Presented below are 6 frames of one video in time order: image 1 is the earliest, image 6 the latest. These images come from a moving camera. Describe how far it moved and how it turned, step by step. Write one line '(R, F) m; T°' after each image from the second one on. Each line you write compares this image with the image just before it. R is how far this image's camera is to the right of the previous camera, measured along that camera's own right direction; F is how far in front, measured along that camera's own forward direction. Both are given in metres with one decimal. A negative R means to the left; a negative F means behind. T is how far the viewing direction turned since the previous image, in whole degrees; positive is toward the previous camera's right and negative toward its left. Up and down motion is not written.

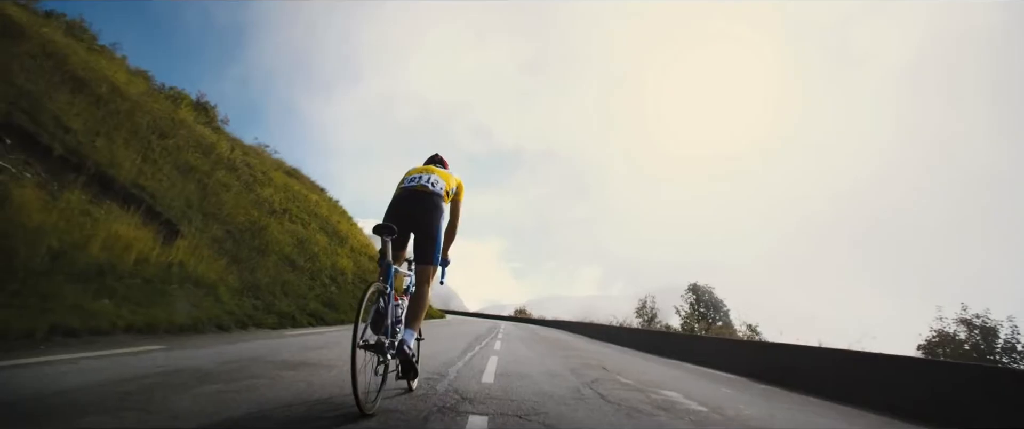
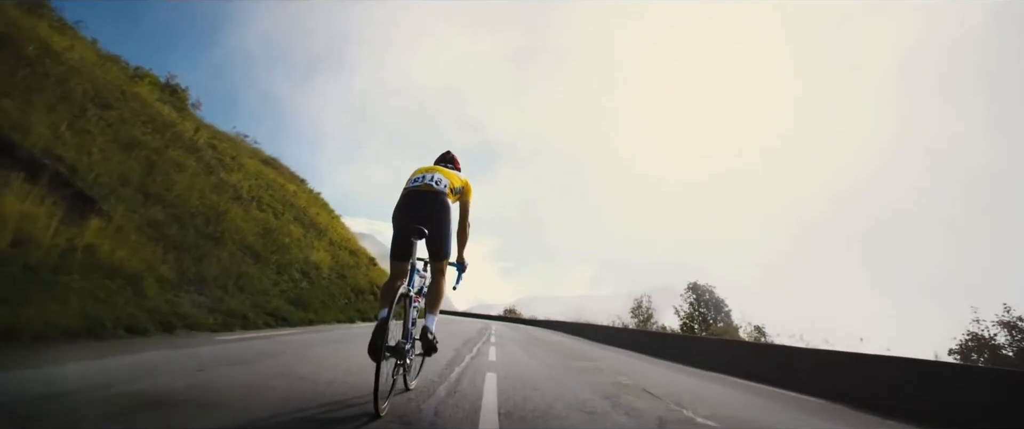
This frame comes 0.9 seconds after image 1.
(-0.1, +1.3) m; +1°
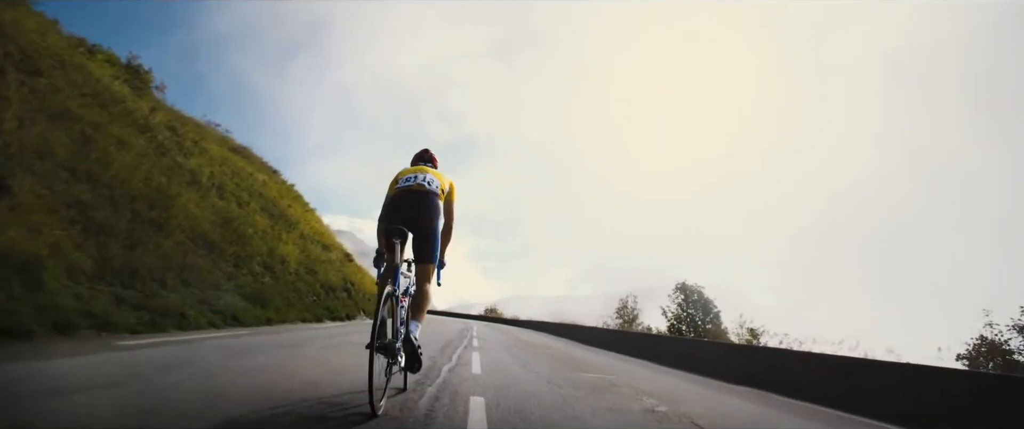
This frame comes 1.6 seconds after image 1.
(-0.1, +1.0) m; +2°
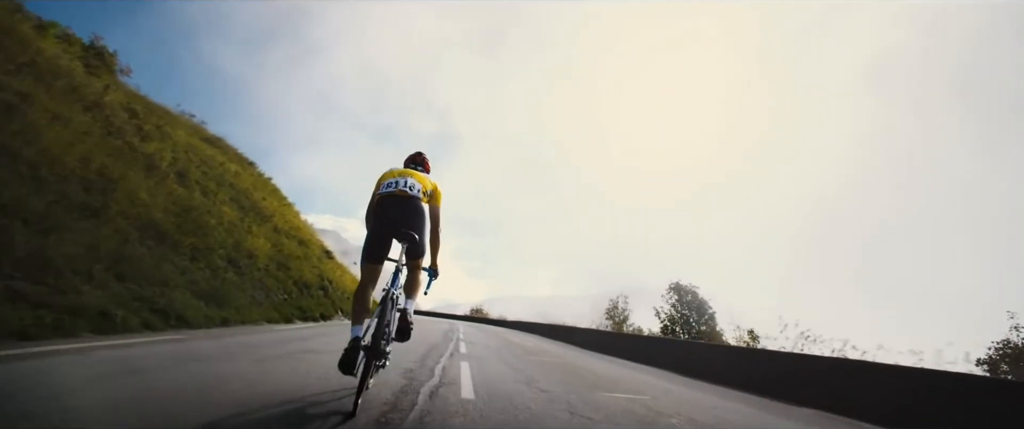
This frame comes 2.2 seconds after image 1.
(-0.1, +1.0) m; +1°
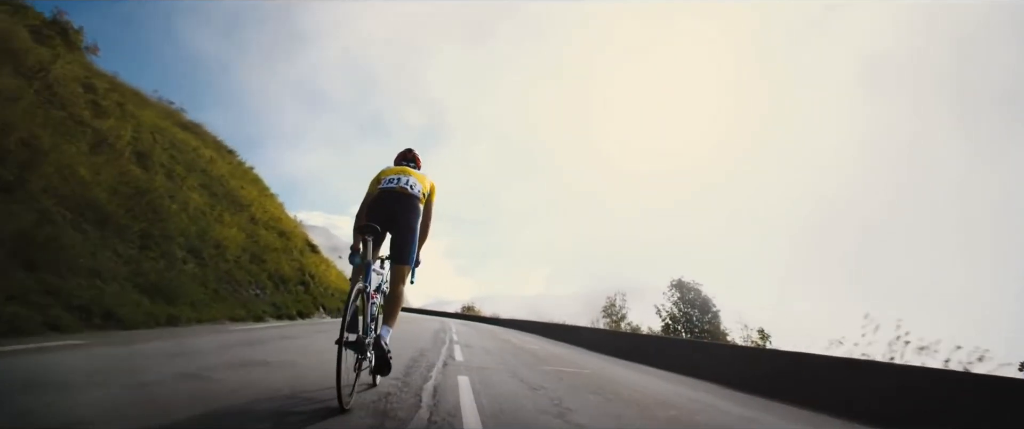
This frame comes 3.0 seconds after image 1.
(-0.1, +1.1) m; +1°
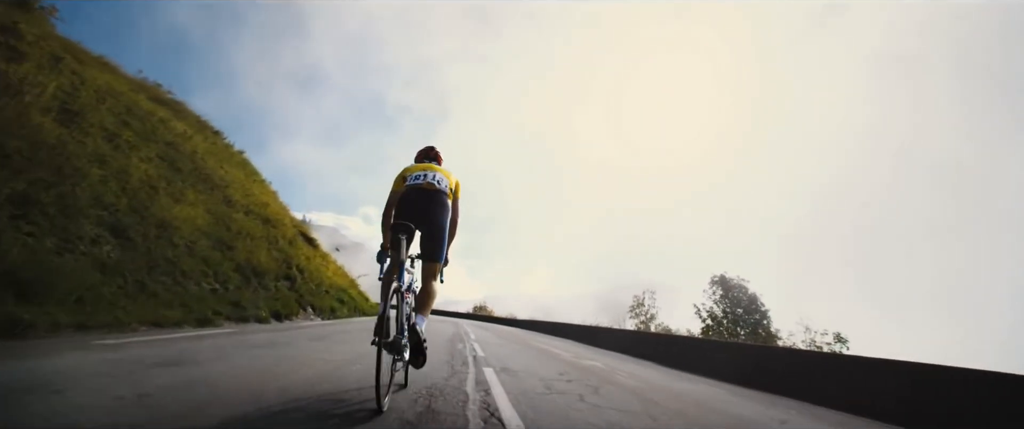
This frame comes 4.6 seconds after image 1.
(-0.4, +2.4) m; -1°
